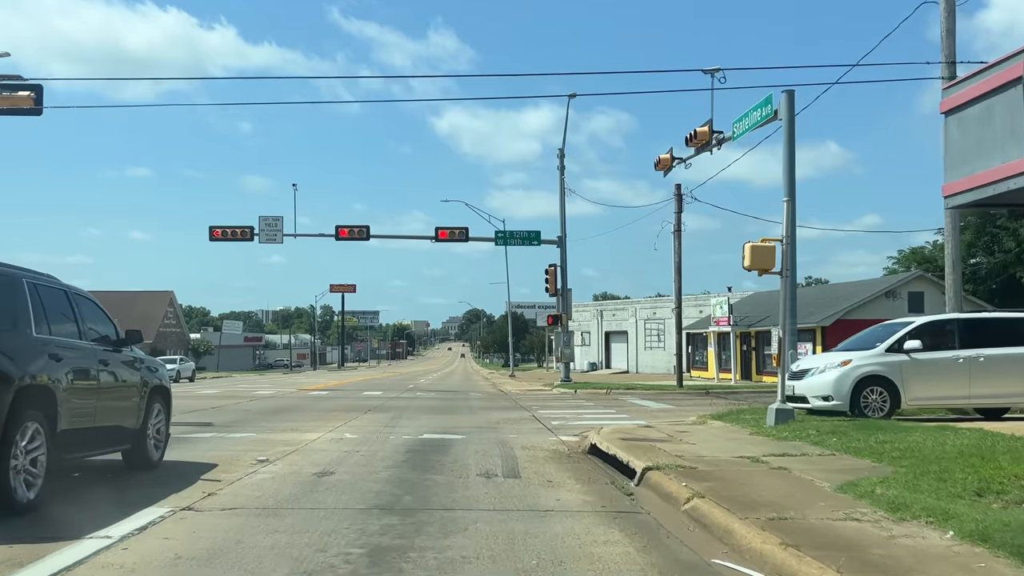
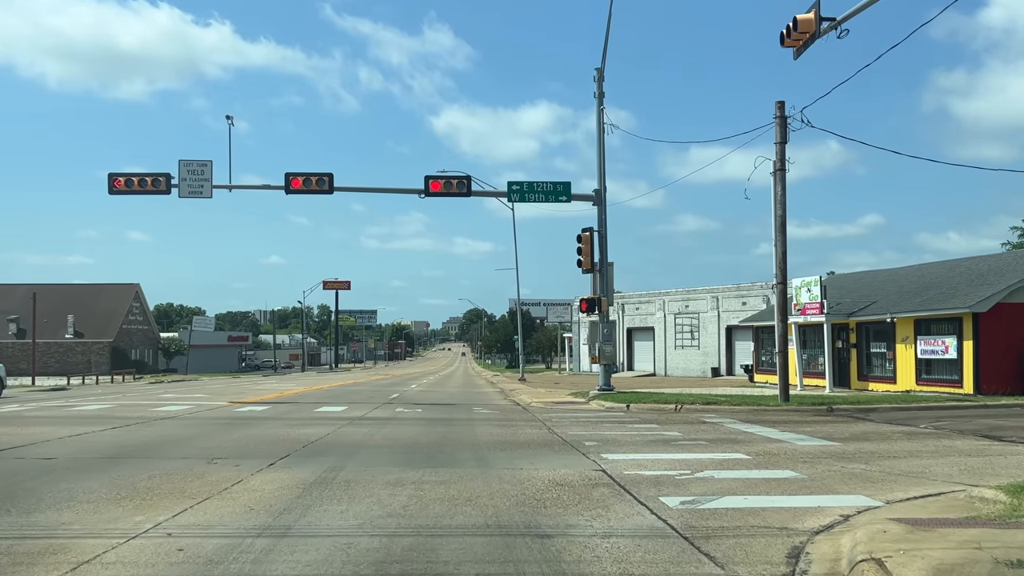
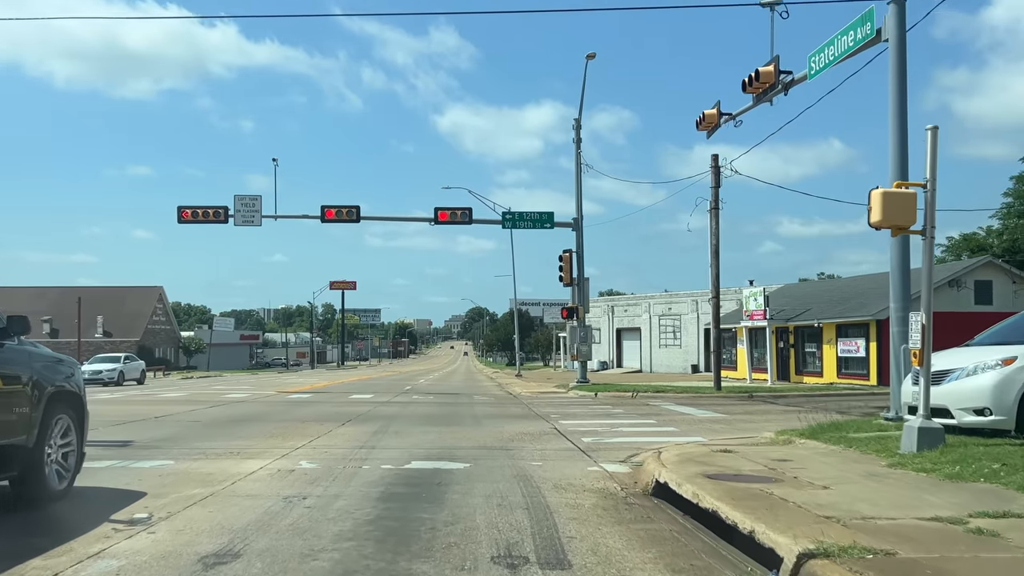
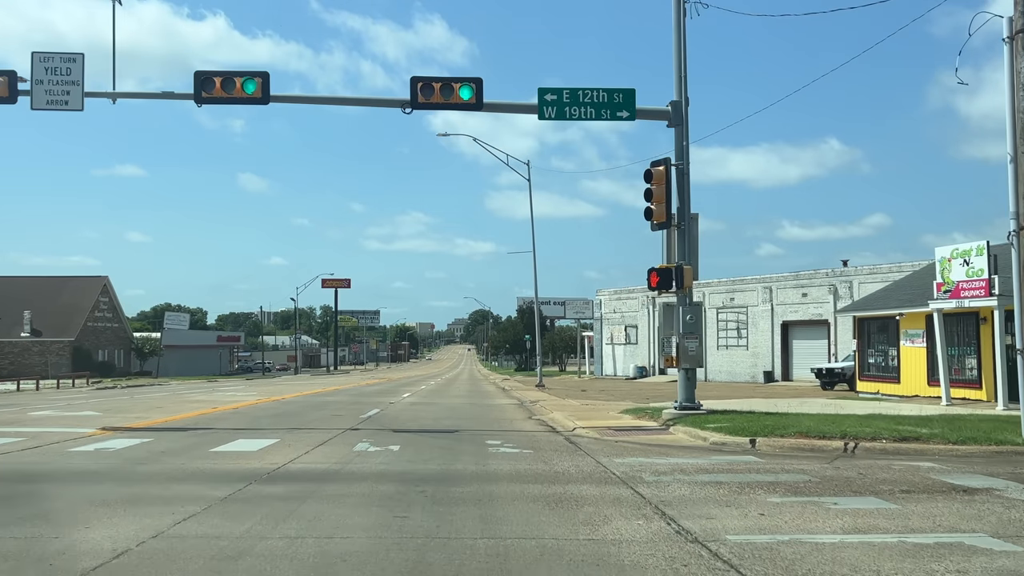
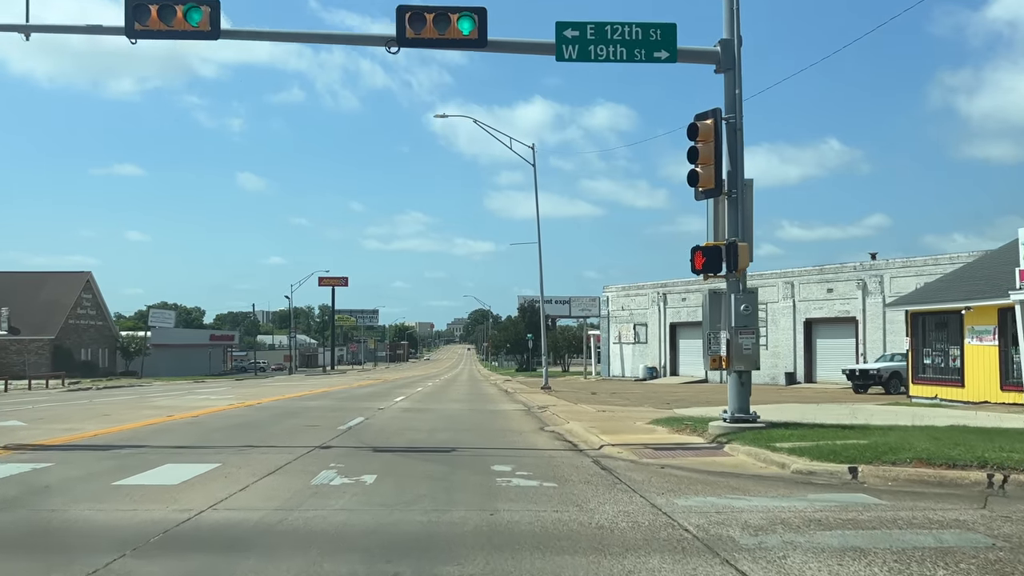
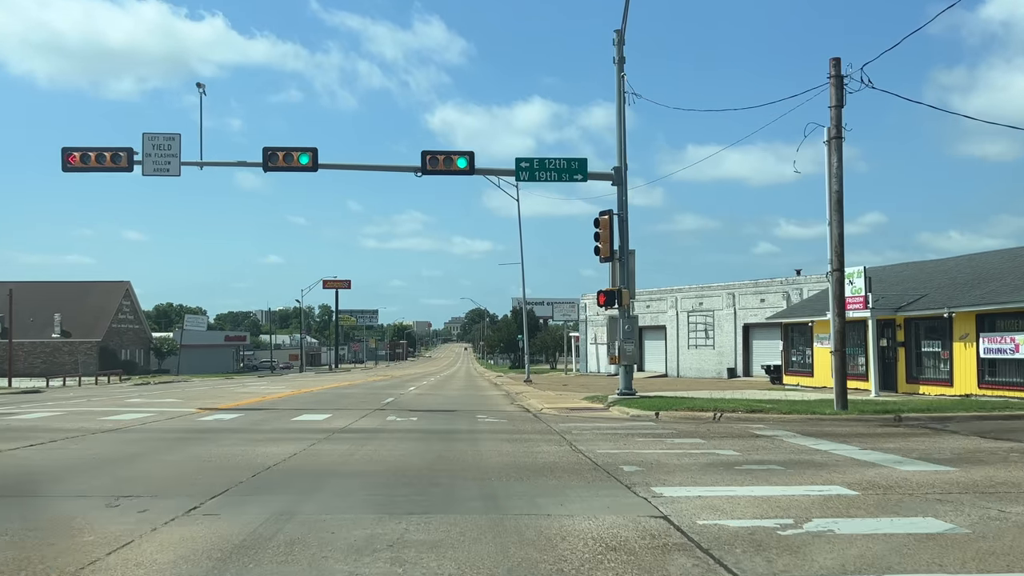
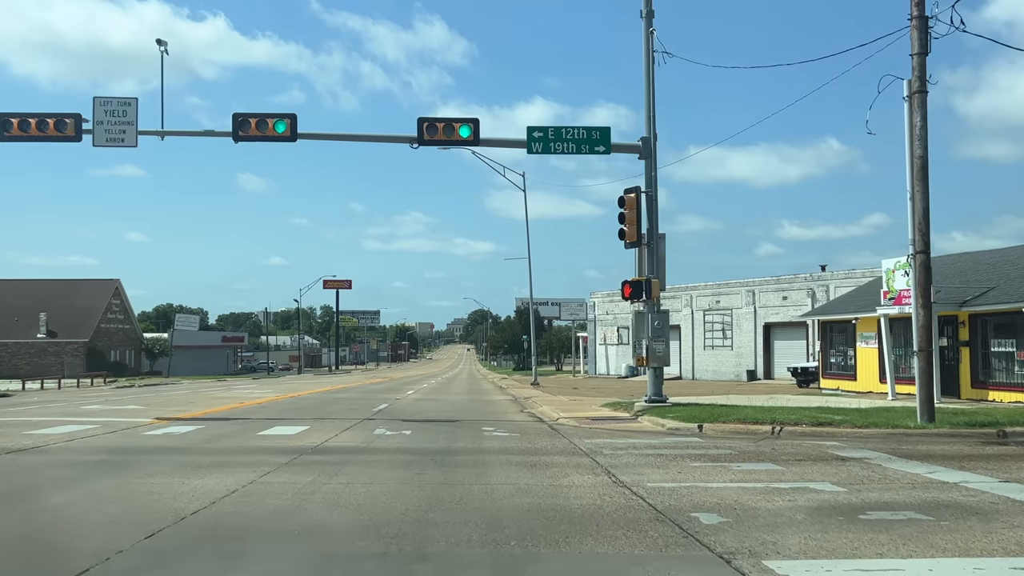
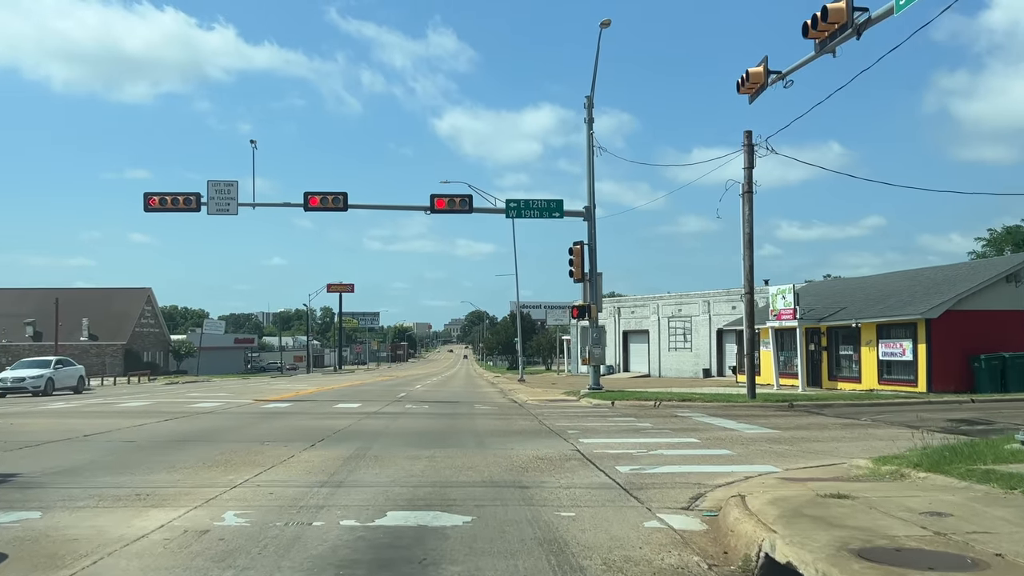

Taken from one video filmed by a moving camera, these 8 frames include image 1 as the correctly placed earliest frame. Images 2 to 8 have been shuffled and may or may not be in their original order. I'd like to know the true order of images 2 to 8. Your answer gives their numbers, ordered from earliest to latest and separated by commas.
3, 8, 2, 6, 7, 4, 5
